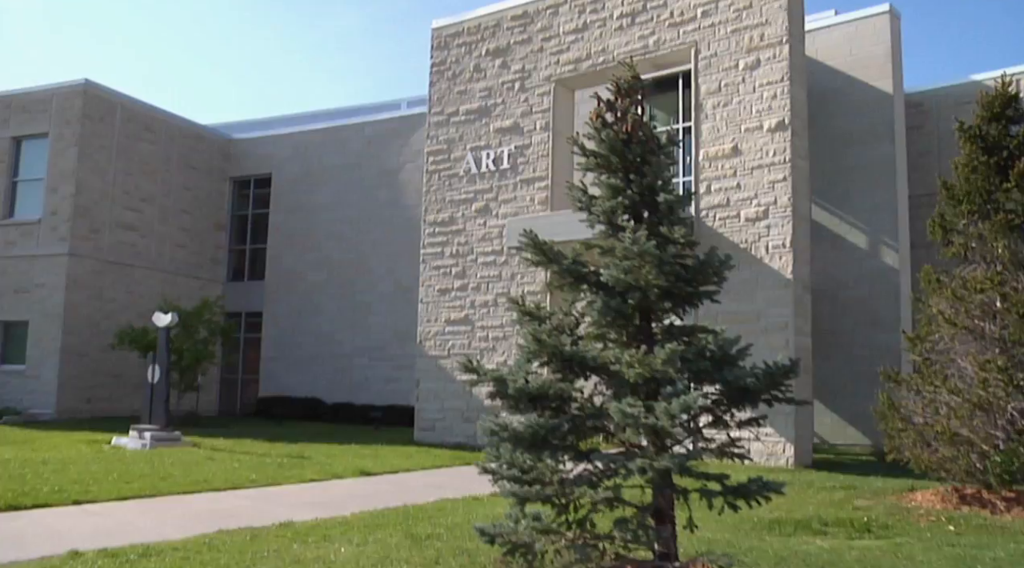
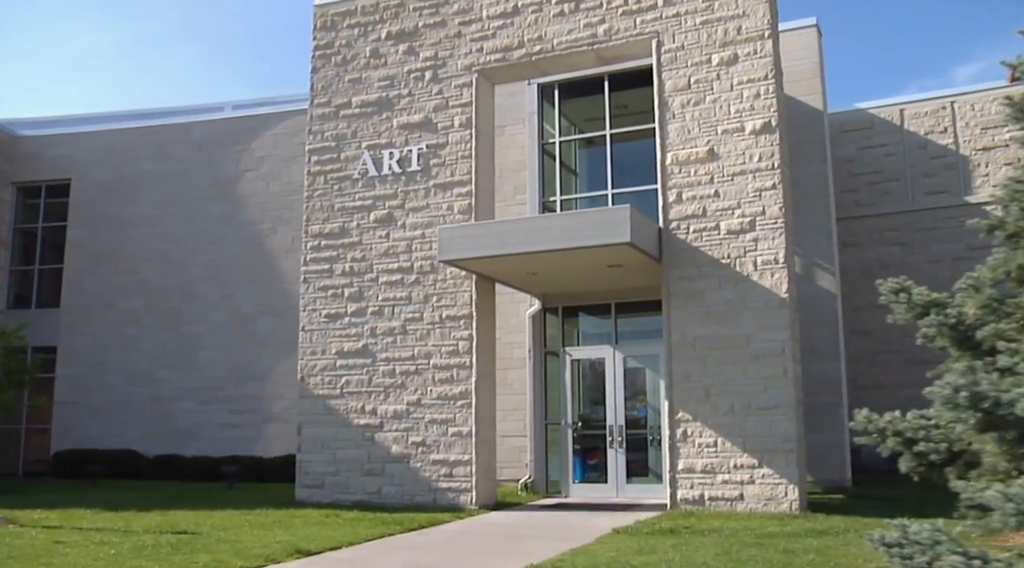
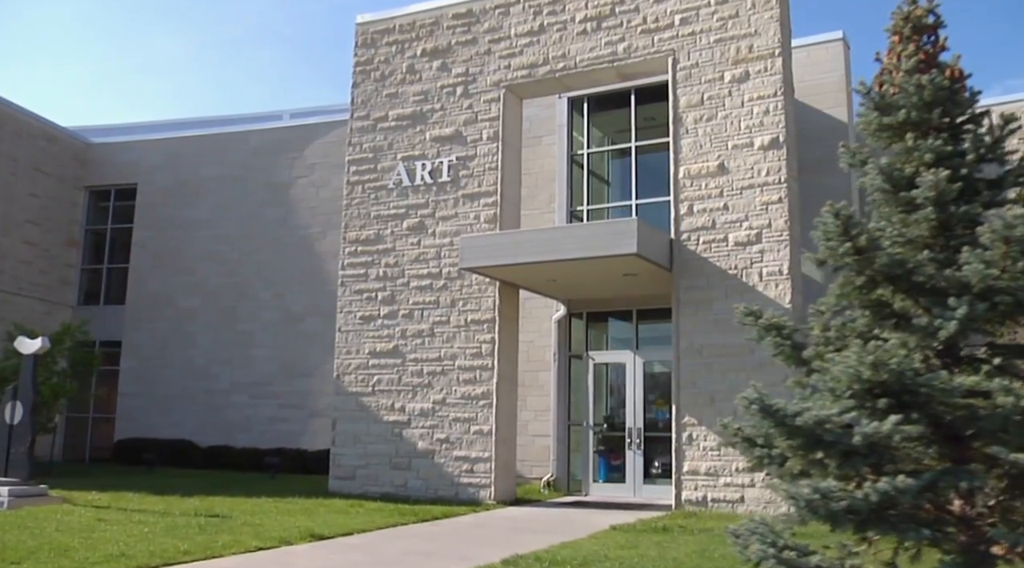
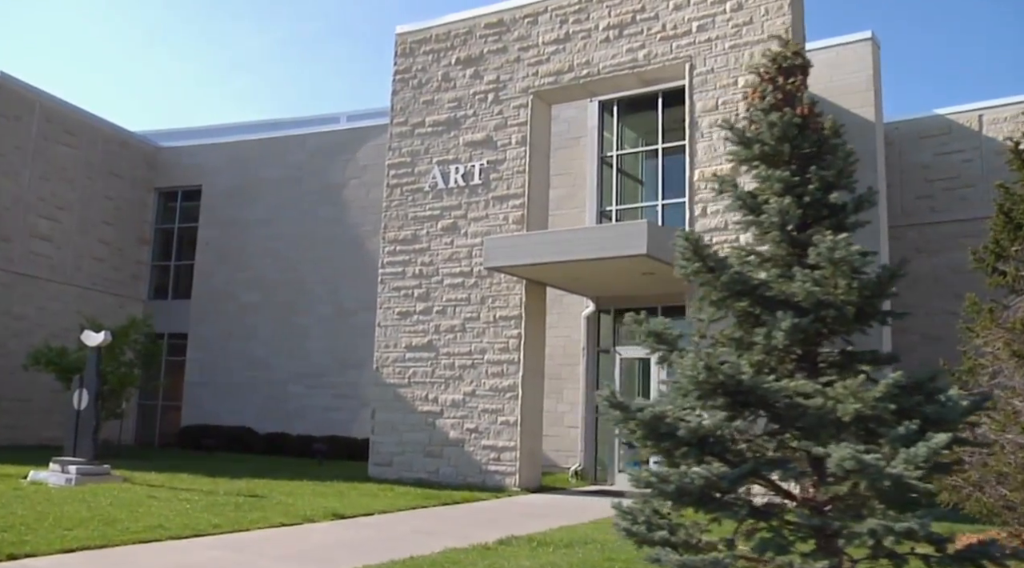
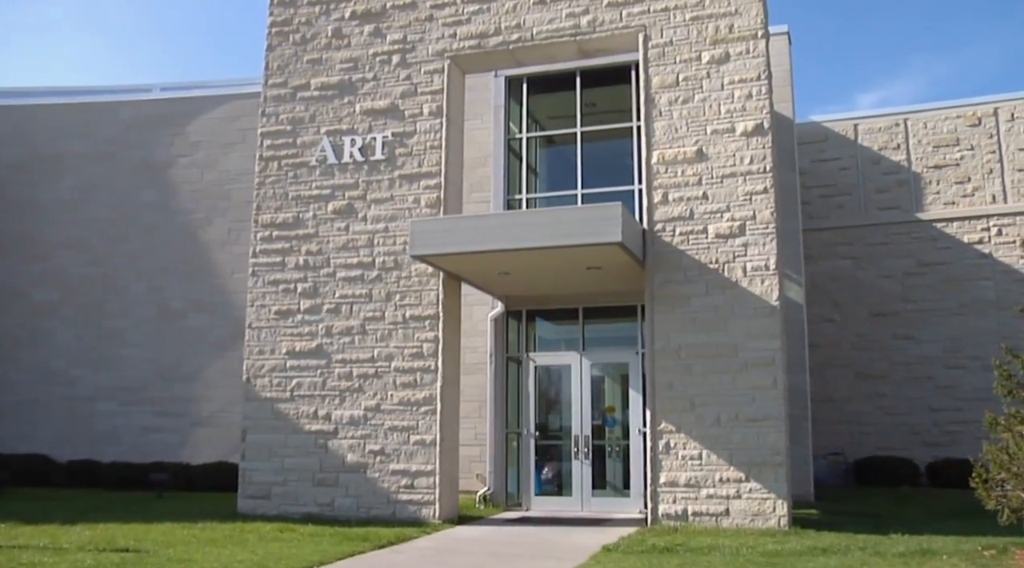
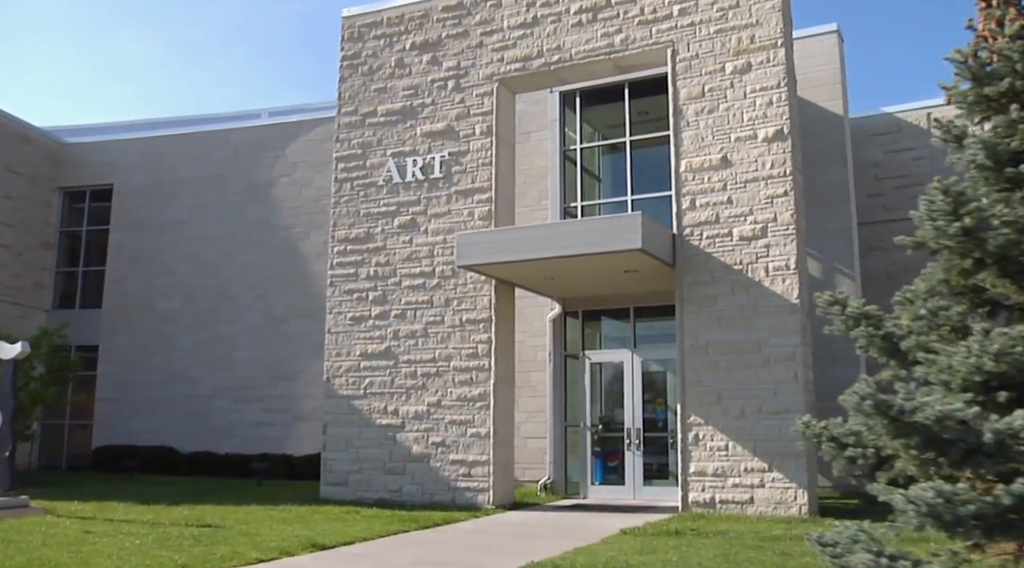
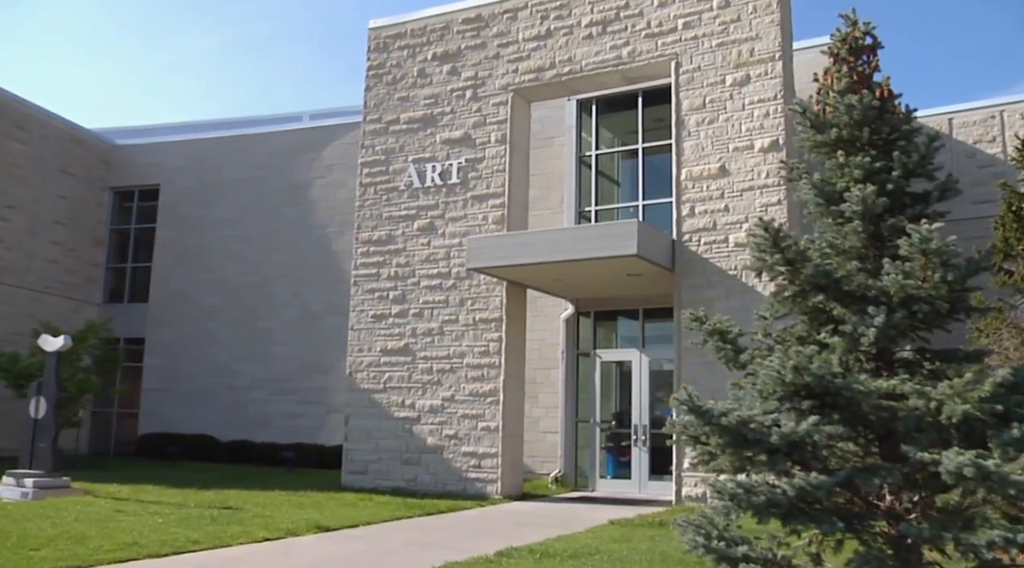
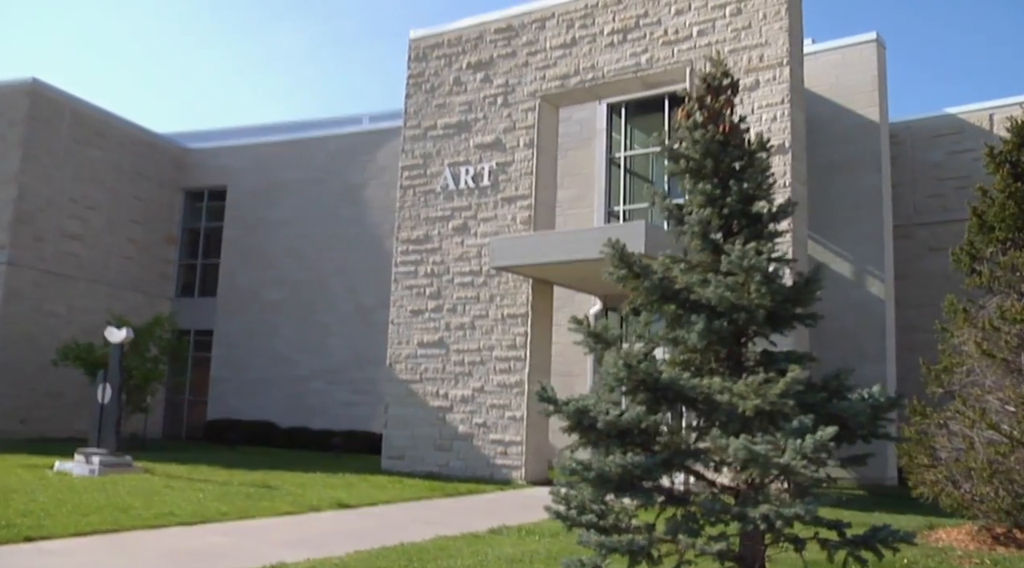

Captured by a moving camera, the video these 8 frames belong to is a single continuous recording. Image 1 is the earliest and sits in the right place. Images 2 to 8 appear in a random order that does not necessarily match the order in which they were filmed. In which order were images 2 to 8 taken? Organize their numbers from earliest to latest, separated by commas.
8, 4, 7, 3, 6, 2, 5
